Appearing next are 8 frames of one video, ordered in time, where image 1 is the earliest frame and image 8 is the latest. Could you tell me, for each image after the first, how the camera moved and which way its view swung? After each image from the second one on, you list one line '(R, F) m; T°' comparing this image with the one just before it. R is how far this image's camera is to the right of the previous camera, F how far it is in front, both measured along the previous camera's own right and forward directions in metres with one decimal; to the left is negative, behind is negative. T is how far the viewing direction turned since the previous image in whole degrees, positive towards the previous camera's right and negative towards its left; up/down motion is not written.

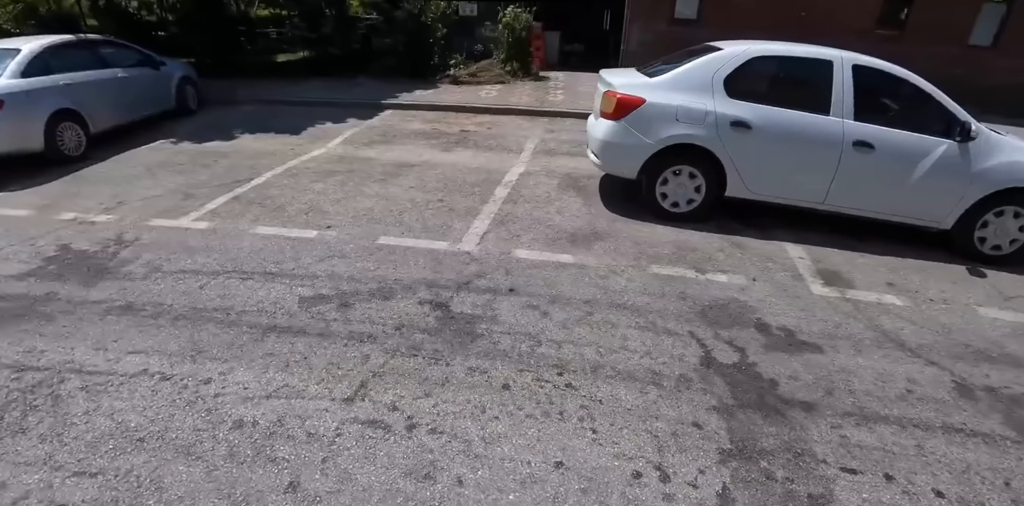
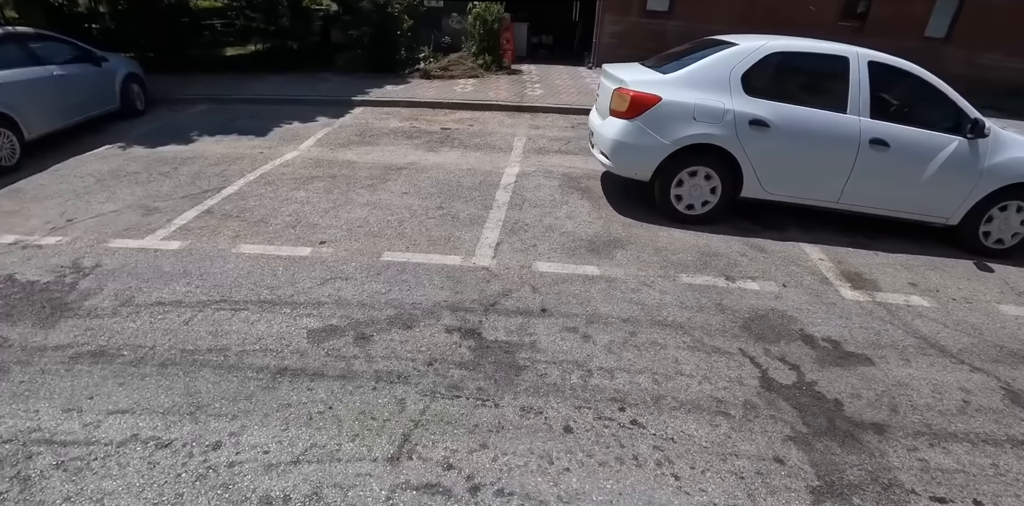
(-0.5, +0.4) m; +5°
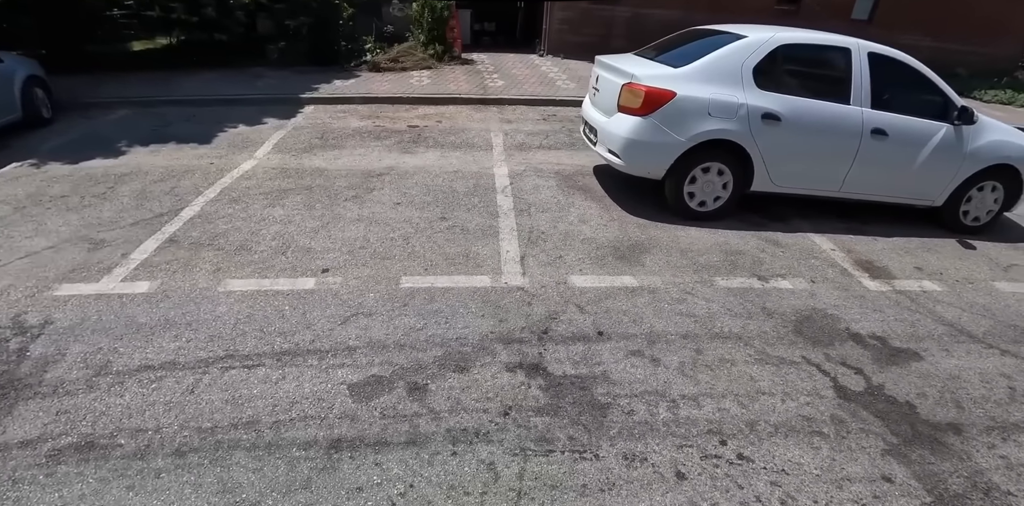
(-0.7, +0.4) m; +8°
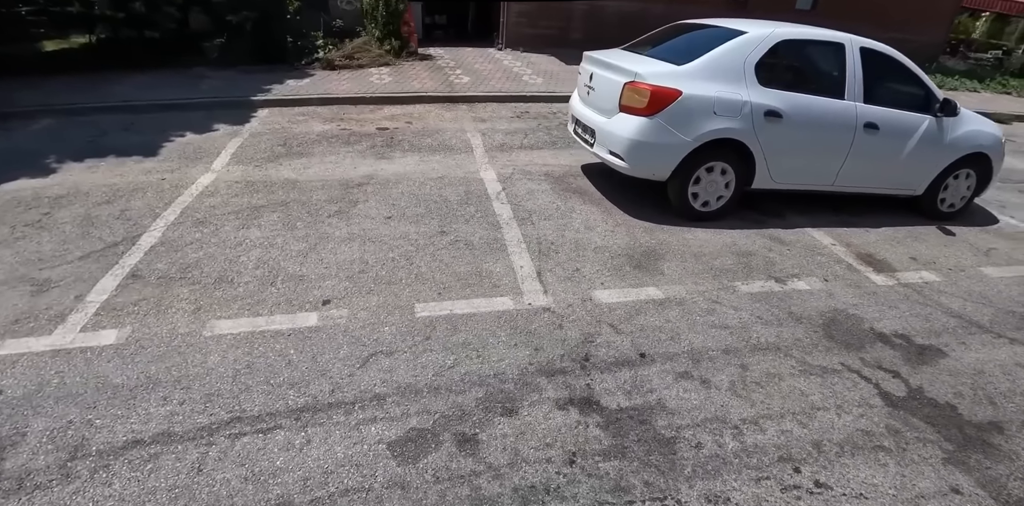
(-0.5, +0.3) m; +6°
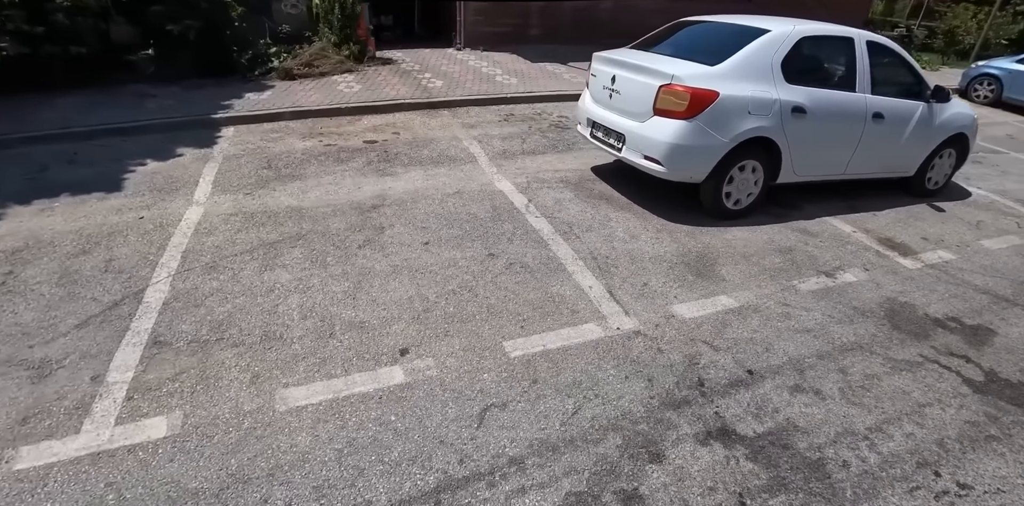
(-0.9, +0.3) m; +7°
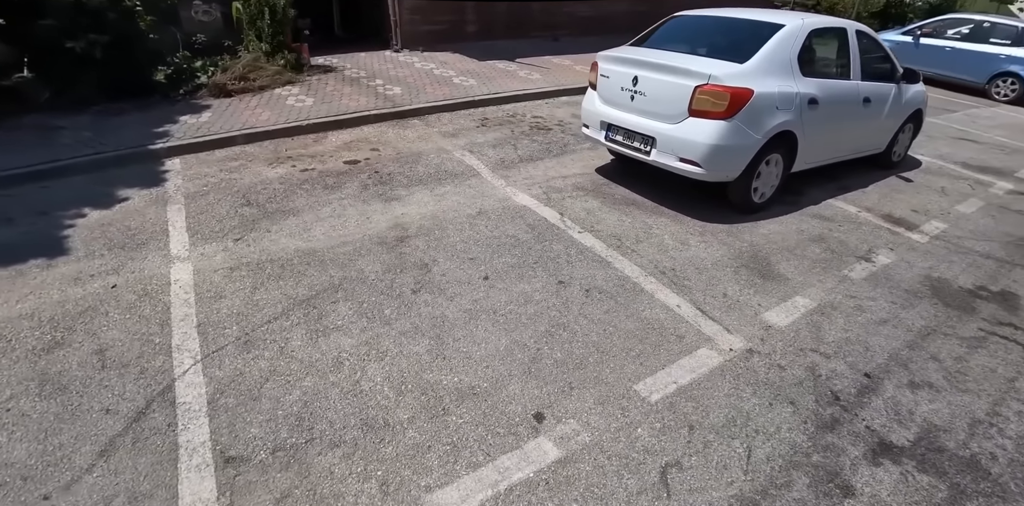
(-1.0, +0.4) m; +10°
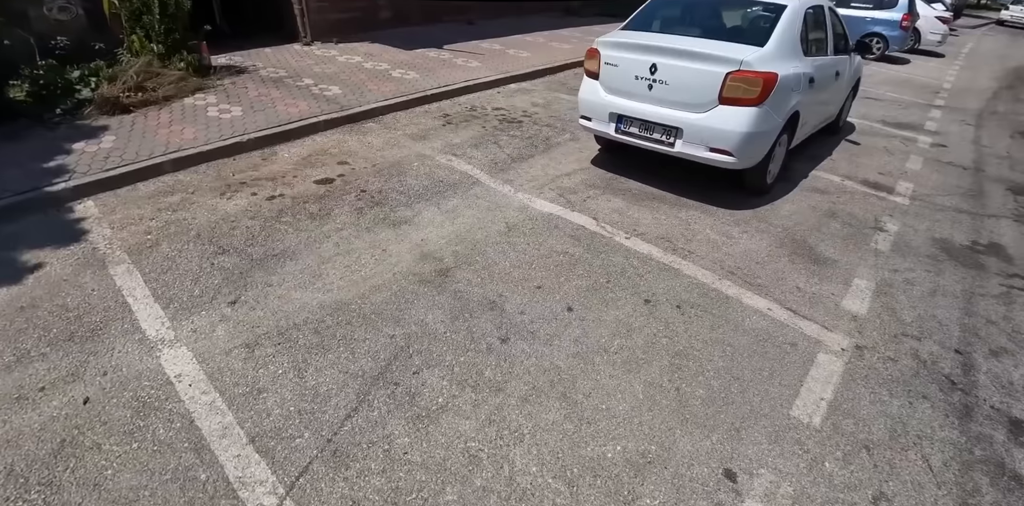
(-1.1, +0.6) m; +12°
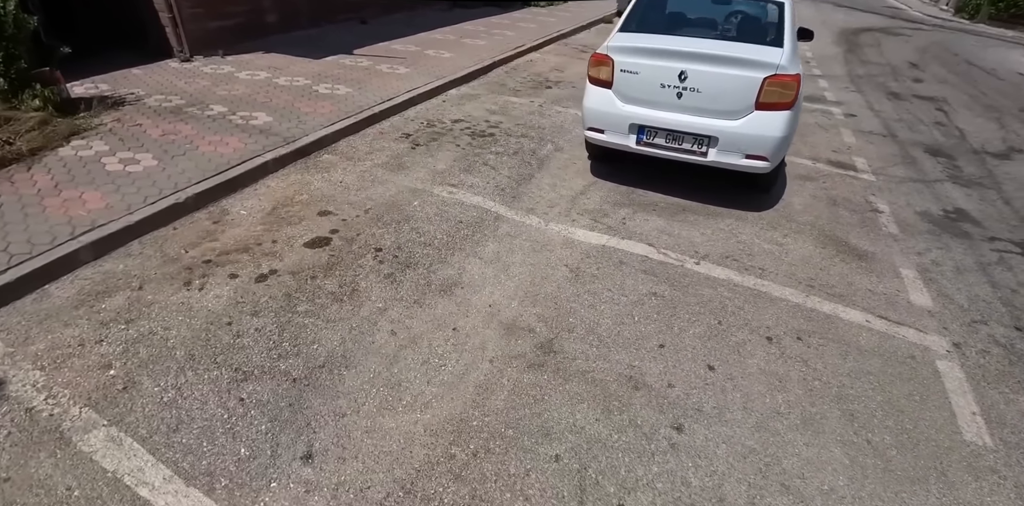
(-1.2, +0.7) m; +14°
